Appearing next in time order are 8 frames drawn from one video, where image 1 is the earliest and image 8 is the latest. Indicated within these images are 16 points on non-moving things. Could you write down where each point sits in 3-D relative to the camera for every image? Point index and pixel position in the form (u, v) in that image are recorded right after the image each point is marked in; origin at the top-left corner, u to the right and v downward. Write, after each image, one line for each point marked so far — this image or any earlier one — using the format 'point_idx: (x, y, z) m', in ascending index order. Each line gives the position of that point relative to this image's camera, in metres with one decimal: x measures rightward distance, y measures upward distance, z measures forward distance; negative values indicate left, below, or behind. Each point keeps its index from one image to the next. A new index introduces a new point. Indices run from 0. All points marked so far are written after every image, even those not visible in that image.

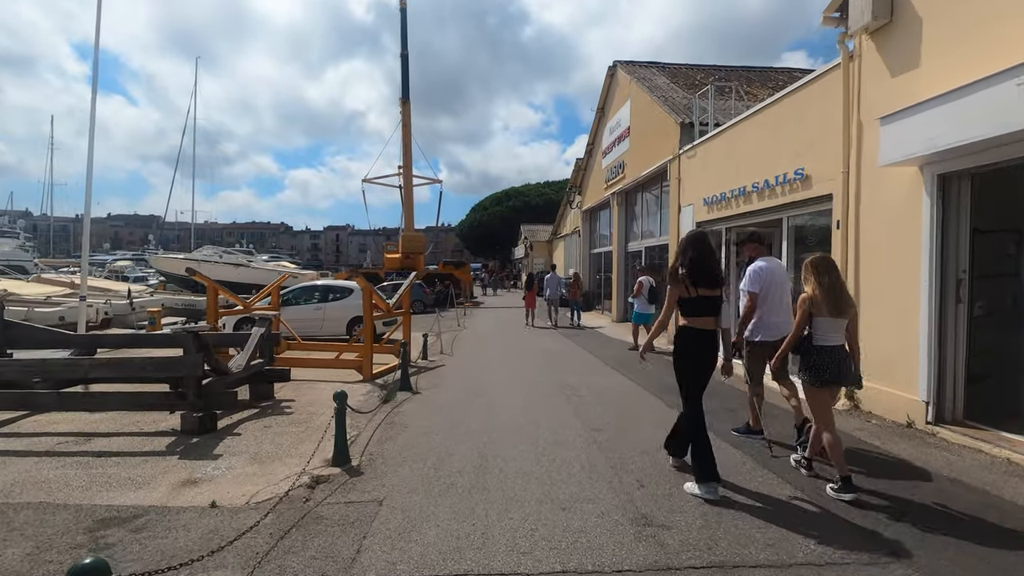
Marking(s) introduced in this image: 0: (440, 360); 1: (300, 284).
0: (-1.7, -1.7, +12.9) m
1: (-6.3, +0.1, +16.0) m
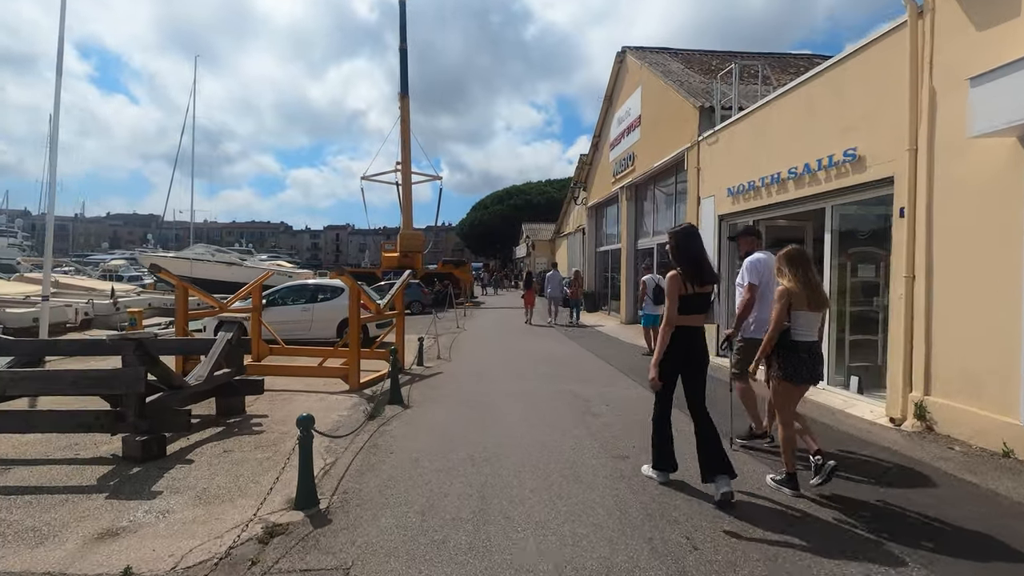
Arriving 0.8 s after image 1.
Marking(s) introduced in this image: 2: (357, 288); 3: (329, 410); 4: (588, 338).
0: (-1.6, -1.7, +11.8) m
1: (-6.2, +0.1, +14.8) m
2: (-2.7, 0.0, +9.4) m
3: (-2.7, -1.8, +8.0) m
4: (+2.4, -1.6, +16.6) m
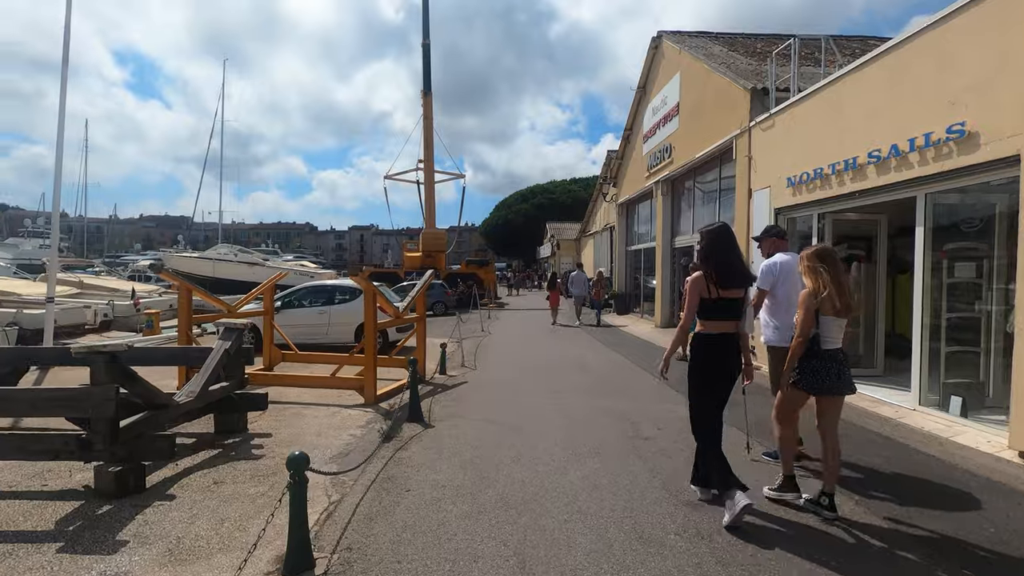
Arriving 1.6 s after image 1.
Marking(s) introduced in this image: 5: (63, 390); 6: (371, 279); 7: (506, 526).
0: (-1.0, -1.7, +10.8) m
1: (-5.5, +0.1, +14.1) m
2: (-2.2, 0.0, +8.4) m
3: (-2.3, -1.9, +7.1) m
4: (+3.2, -1.6, +15.5) m
5: (-3.8, -0.9, +4.6) m
6: (-2.2, +0.1, +8.4) m
7: (0.0, -1.8, +4.1) m
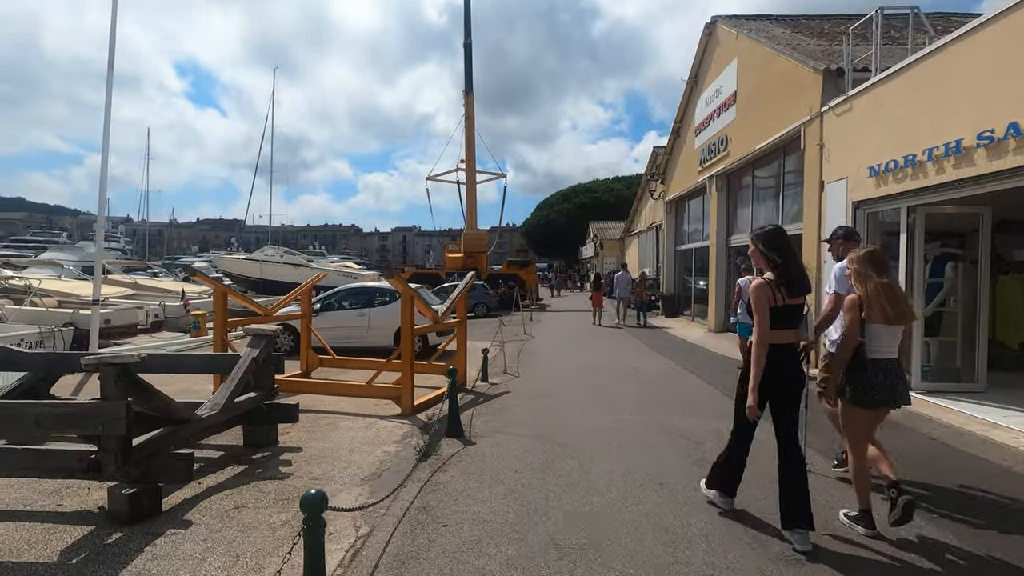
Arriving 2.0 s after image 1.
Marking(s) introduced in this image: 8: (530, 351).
0: (-0.1, -1.8, +10.2) m
1: (-4.3, 0.0, +13.8) m
2: (-1.5, 0.0, +7.9) m
3: (-1.7, -1.9, +6.6) m
4: (+4.4, -1.6, +14.5) m
5: (-3.4, -0.9, +4.2) m
6: (-1.5, +0.1, +7.9) m
7: (+0.3, -1.8, +3.4) m
8: (+0.5, -1.6, +13.8) m
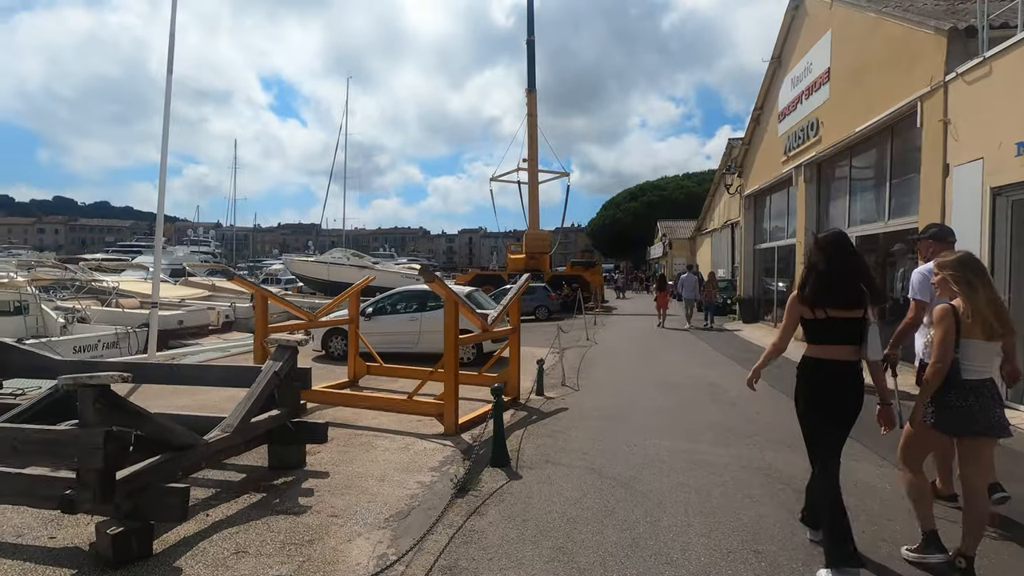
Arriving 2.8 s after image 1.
0: (+0.9, -1.9, +9.2) m
1: (-2.9, 0.0, +13.3) m
2: (-0.8, -0.1, +7.1) m
3: (-1.1, -2.0, +5.8) m
4: (+5.9, -1.7, +13.0) m
5: (-3.1, -1.0, +3.6) m
6: (-0.8, 0.0, +7.0) m
7: (+0.5, -1.9, +2.4) m
8: (+1.9, -1.7, +12.7) m
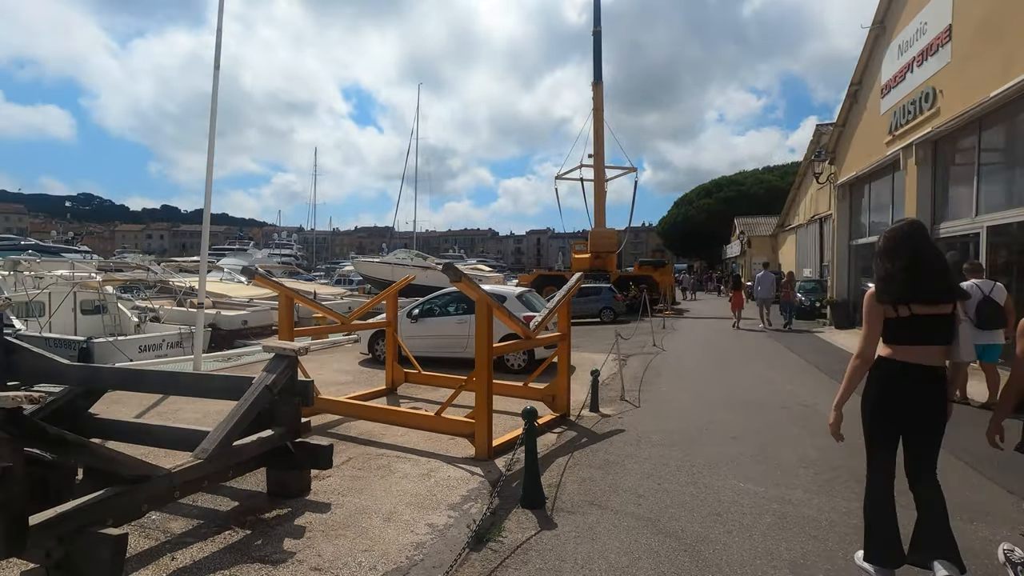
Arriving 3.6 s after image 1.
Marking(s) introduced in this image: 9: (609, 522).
0: (+1.6, -1.9, +8.0) m
1: (-1.6, 0.0, +12.5) m
2: (-0.3, -0.1, +6.1) m
3: (-0.8, -2.0, +4.8) m
4: (+7.1, -1.8, +11.0) m
5: (-3.1, -1.0, +2.9) m
6: (-0.3, 0.0, +6.0) m
7: (+0.3, -1.9, +1.2) m
8: (+3.1, -1.7, +11.3) m
9: (+0.8, -1.9, +4.3) m
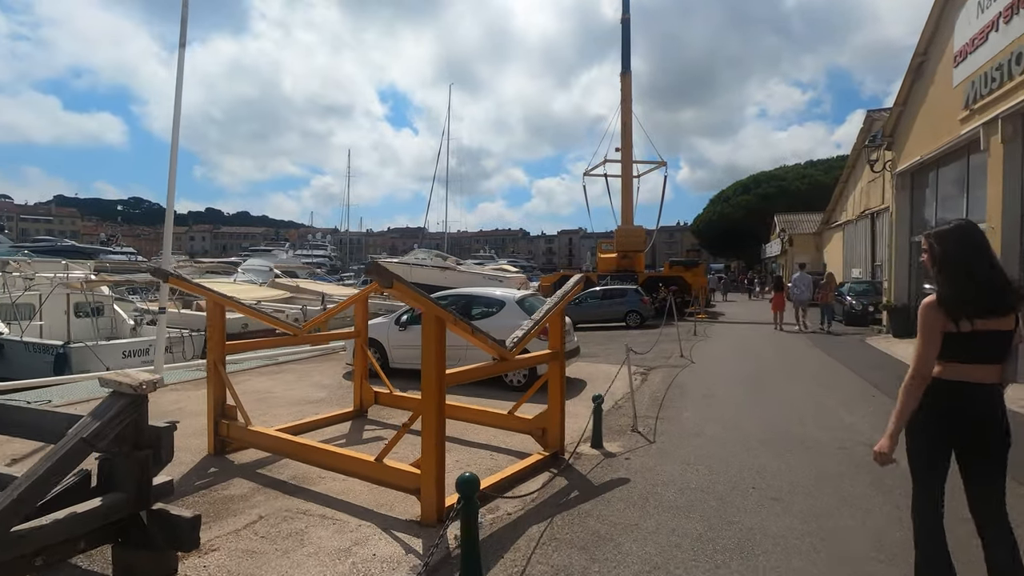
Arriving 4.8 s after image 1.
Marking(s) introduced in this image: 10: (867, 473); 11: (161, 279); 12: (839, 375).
0: (+1.4, -1.9, +6.3) m
1: (-1.5, -0.1, +11.0) m
2: (-0.6, -0.2, +4.6) m
3: (-1.2, -2.0, +3.3) m
4: (+7.1, -1.8, +9.0) m
5: (-3.6, -1.0, +1.6) m
6: (-0.7, -0.1, +4.5) m
7: (-0.3, -2.0, -0.3) m
8: (+3.1, -1.8, +9.6) m
9: (+0.3, -2.0, +2.7) m
10: (+3.6, -1.8, +5.3) m
11: (-4.2, +0.1, +6.6) m
12: (+6.5, -1.8, +10.5) m
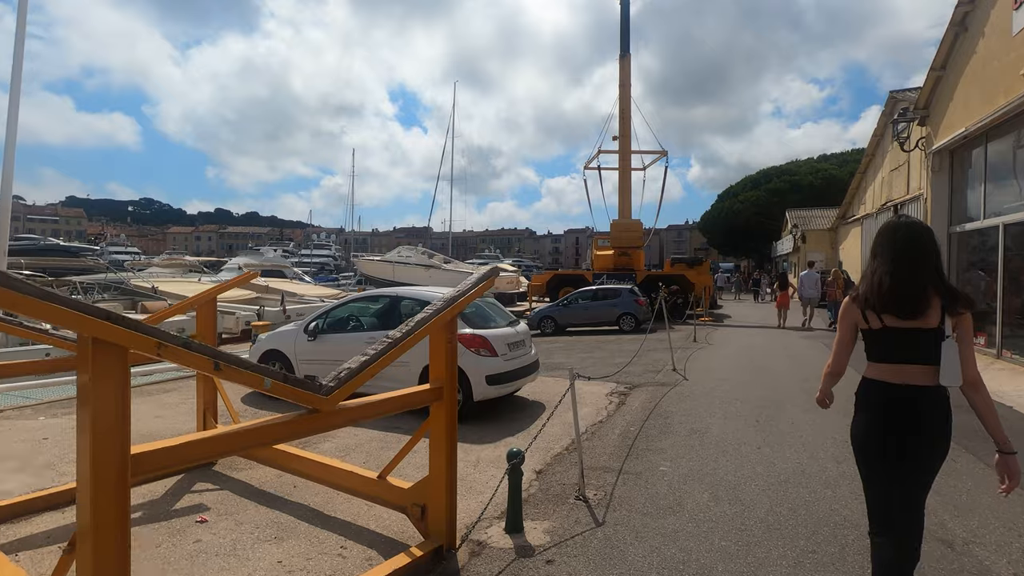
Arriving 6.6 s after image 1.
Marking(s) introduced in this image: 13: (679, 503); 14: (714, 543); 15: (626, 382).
0: (+0.3, -1.9, +4.0) m
1: (-2.5, -0.1, +8.7) m
2: (-1.7, -0.2, +2.3) m
3: (-2.3, -2.0, +1.1) m
4: (+6.1, -1.8, +6.6) m
5: (-4.7, -1.0, -0.6) m
6: (-1.7, 0.0, +2.2) m
7: (-1.5, -1.9, -2.6) m
8: (+2.1, -1.8, +7.2) m
9: (-0.8, -1.9, +0.4) m
10: (+2.5, -1.8, +3.0) m
11: (-5.2, +0.1, +4.4) m
12: (+5.5, -1.7, +8.1) m
13: (+1.4, -1.8, +4.4) m
14: (+1.5, -1.8, +3.9) m
15: (+2.1, -1.7, +9.8) m
